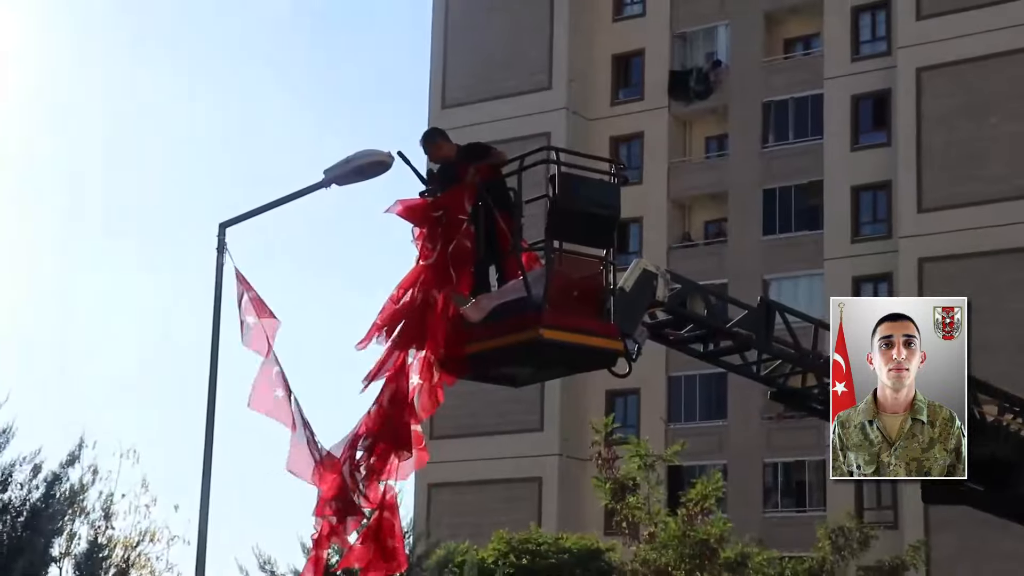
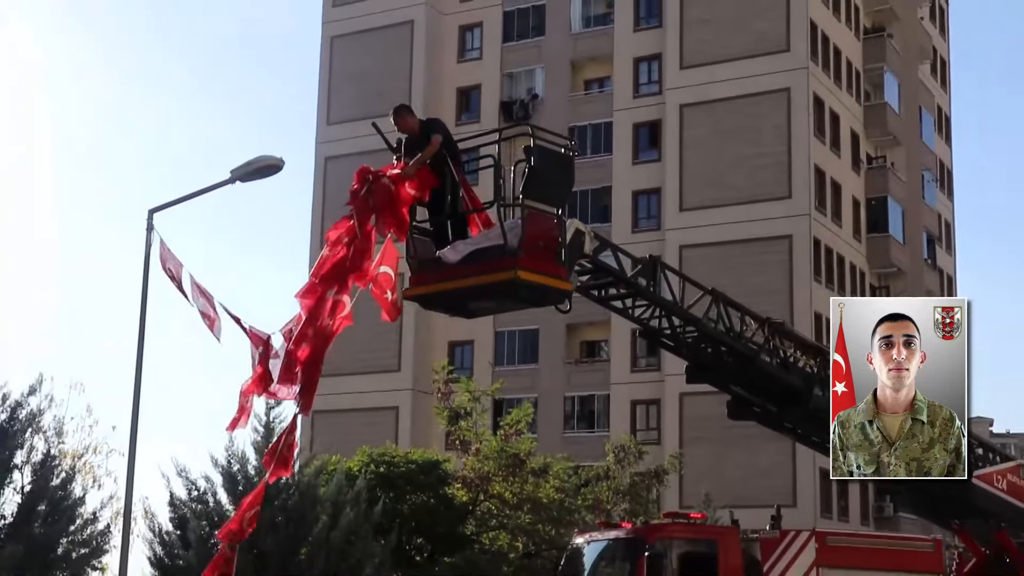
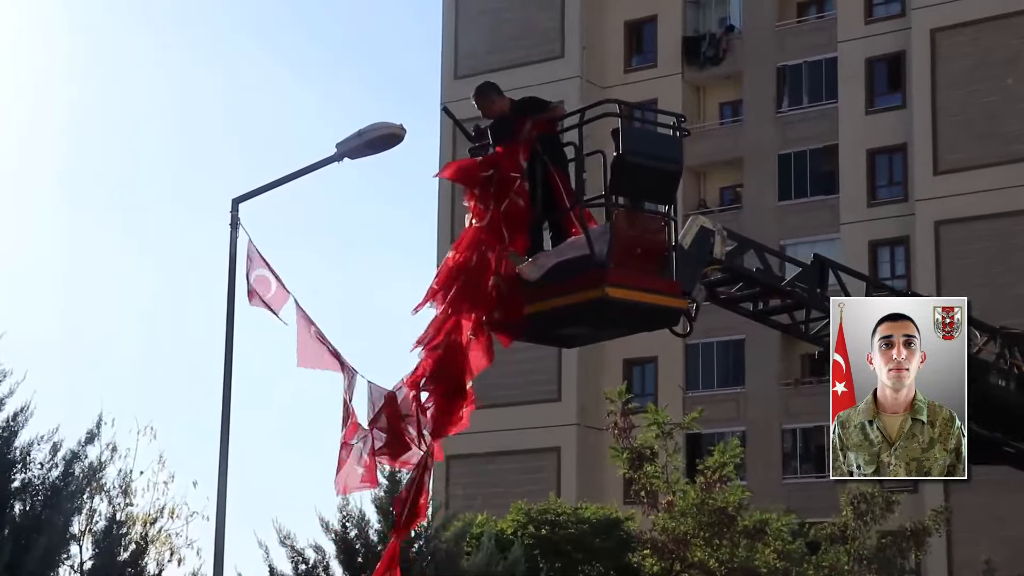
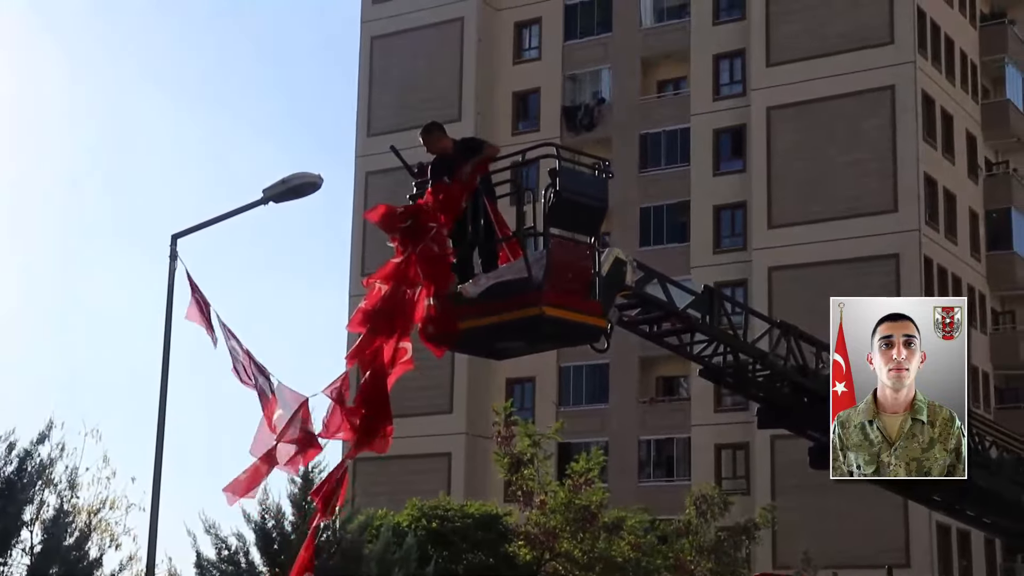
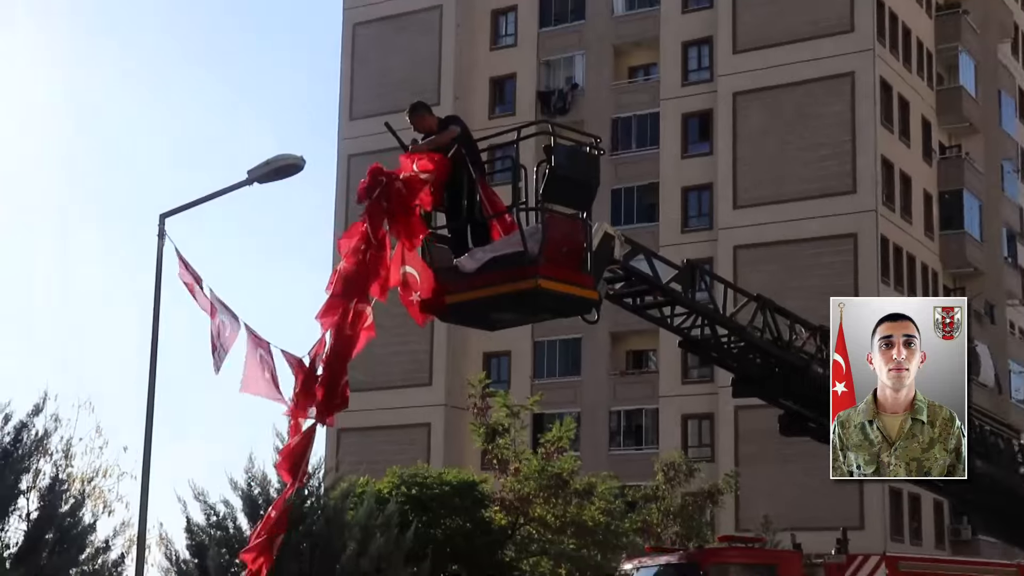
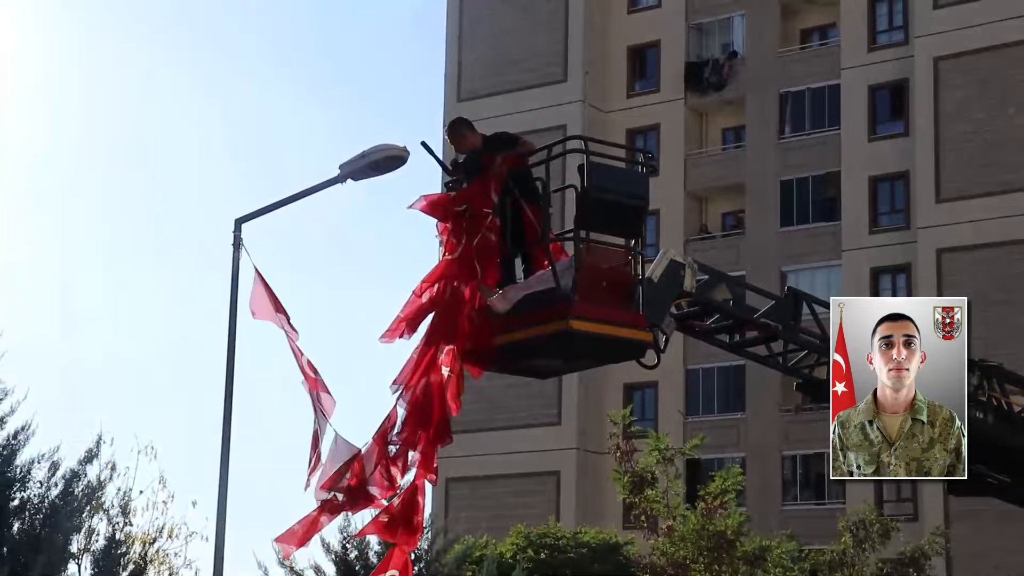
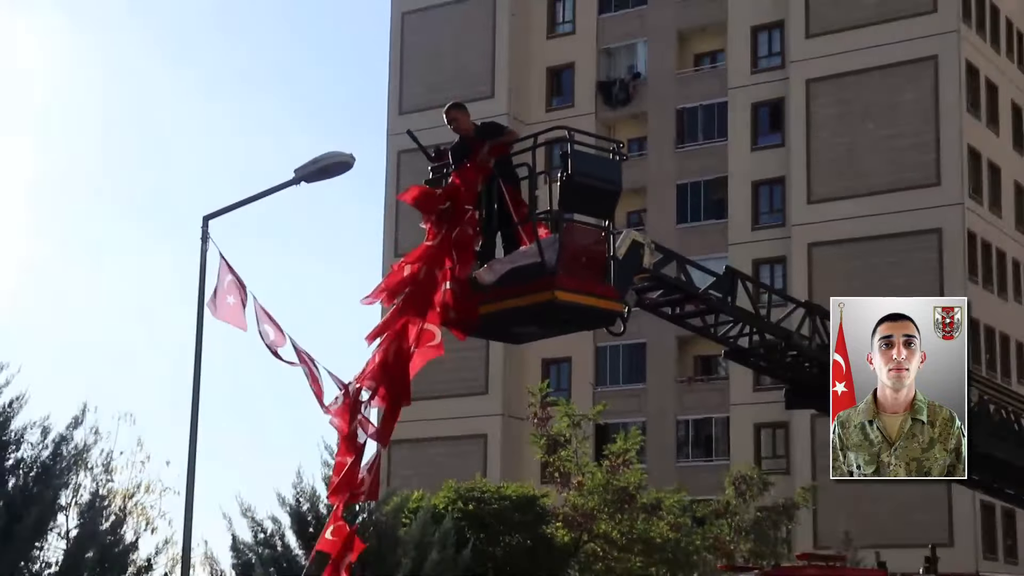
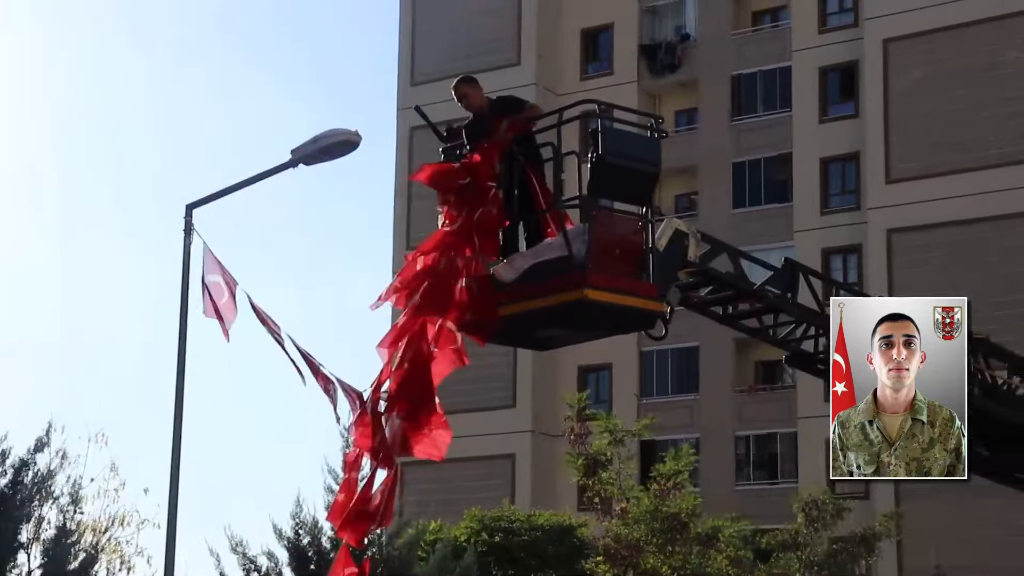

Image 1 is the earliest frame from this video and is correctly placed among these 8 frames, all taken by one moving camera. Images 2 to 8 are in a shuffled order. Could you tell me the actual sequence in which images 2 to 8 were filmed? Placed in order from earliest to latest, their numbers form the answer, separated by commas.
6, 3, 8, 7, 4, 5, 2
